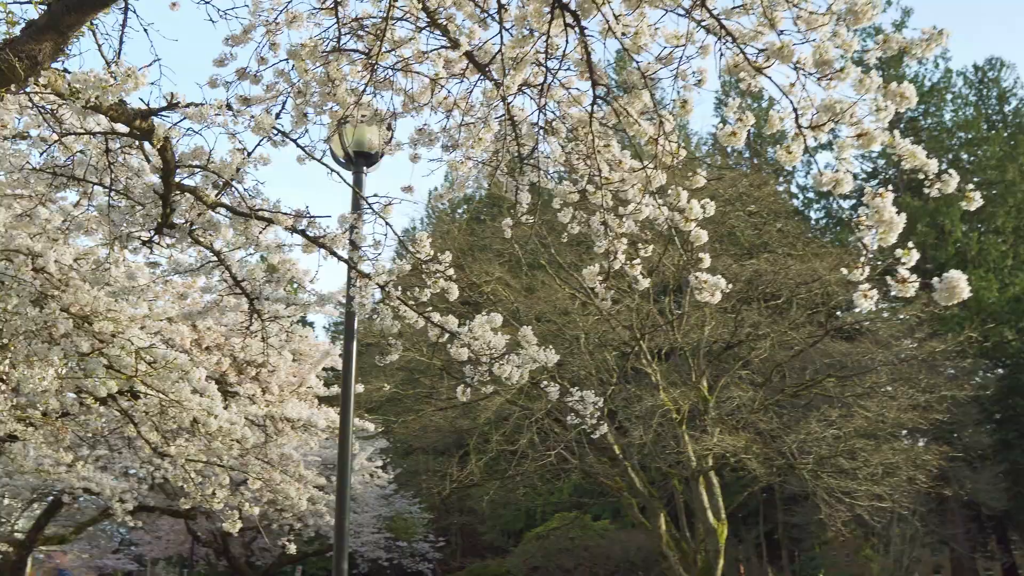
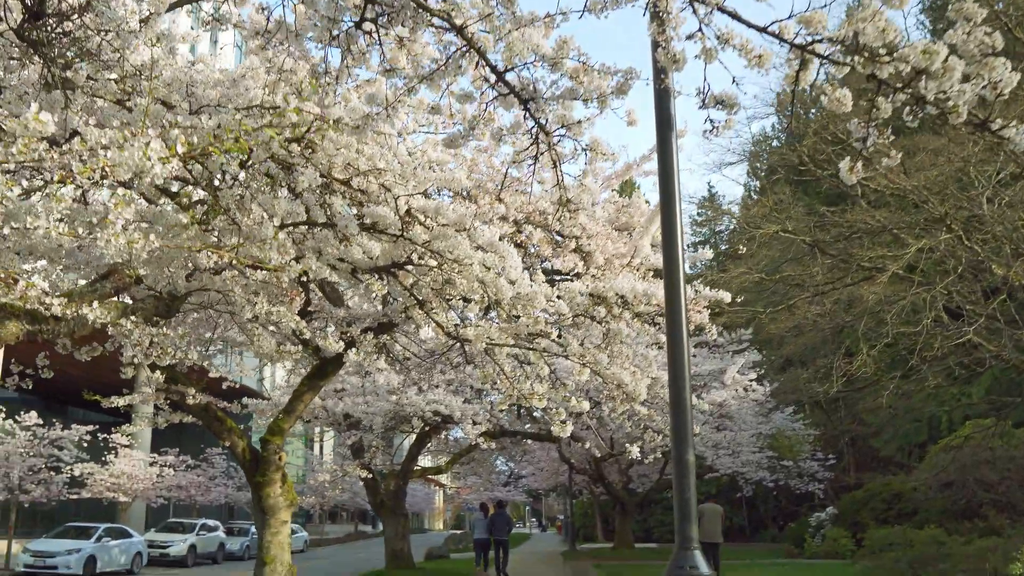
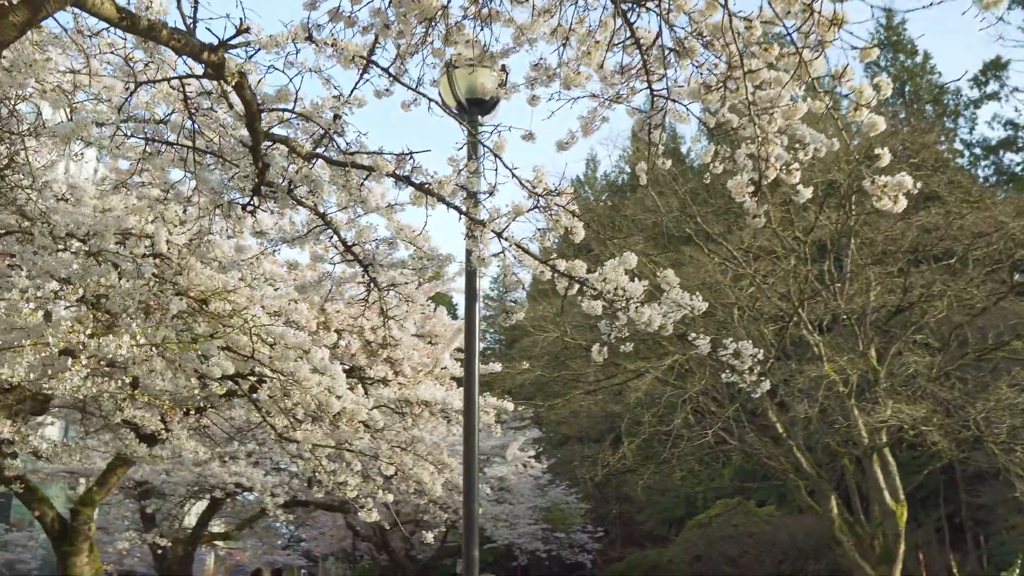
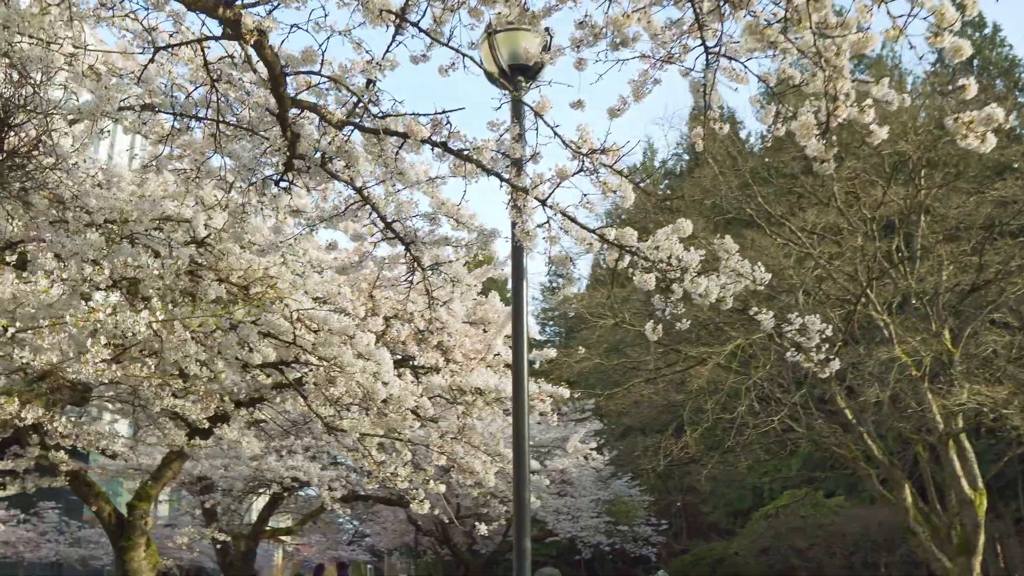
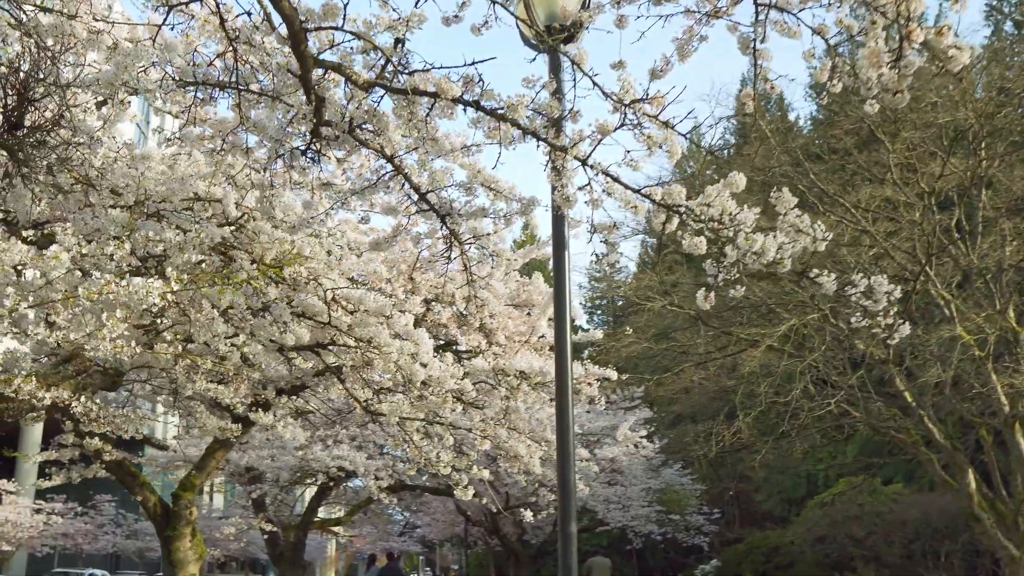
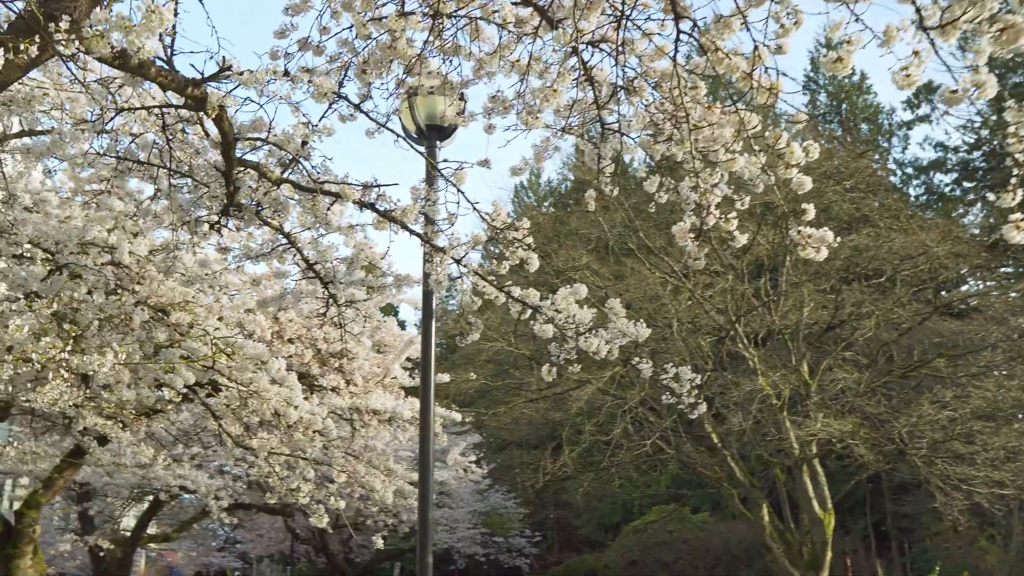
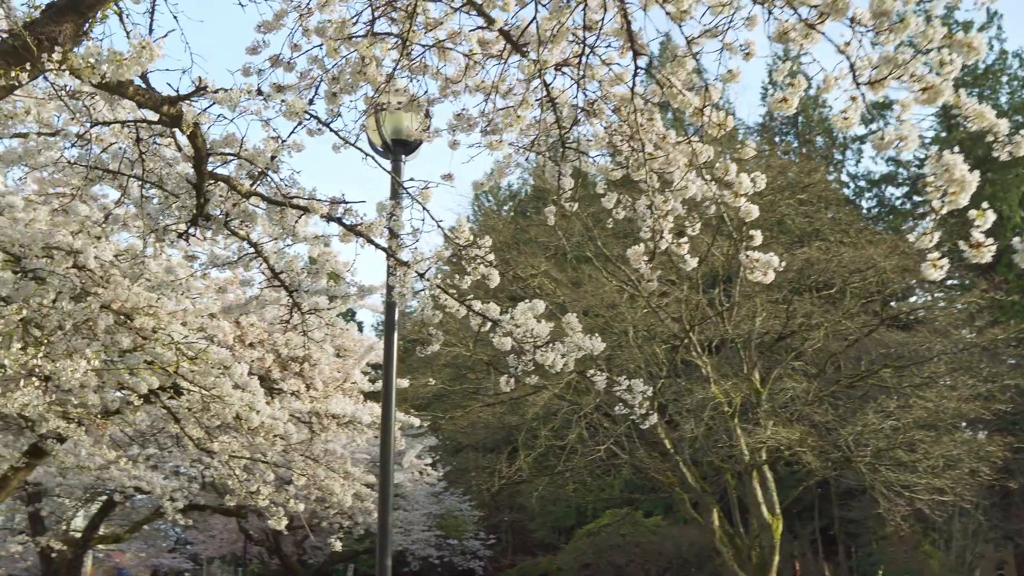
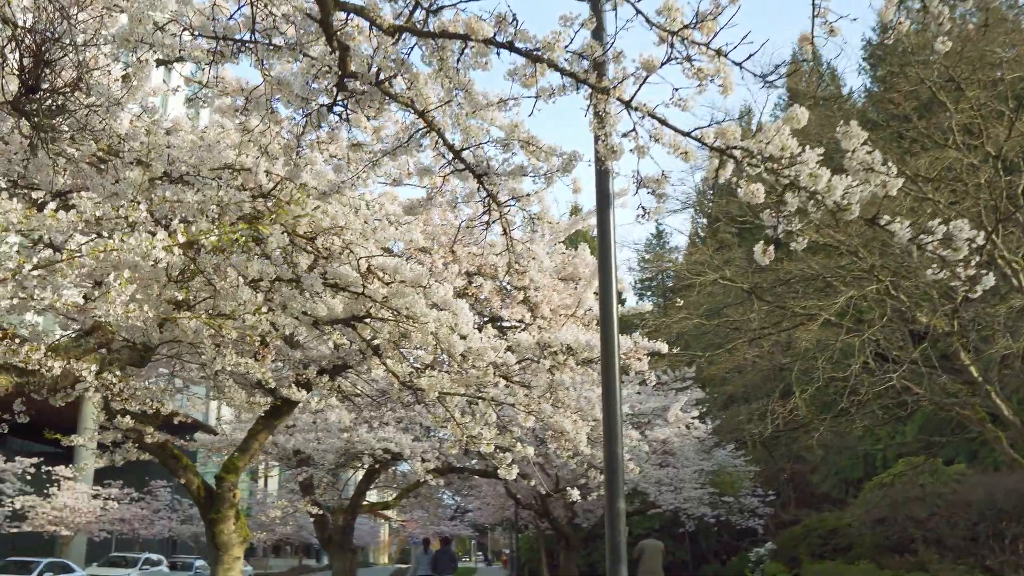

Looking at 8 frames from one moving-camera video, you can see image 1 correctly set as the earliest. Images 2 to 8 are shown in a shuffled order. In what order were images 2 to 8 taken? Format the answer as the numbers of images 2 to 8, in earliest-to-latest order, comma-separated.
7, 6, 3, 4, 5, 8, 2
